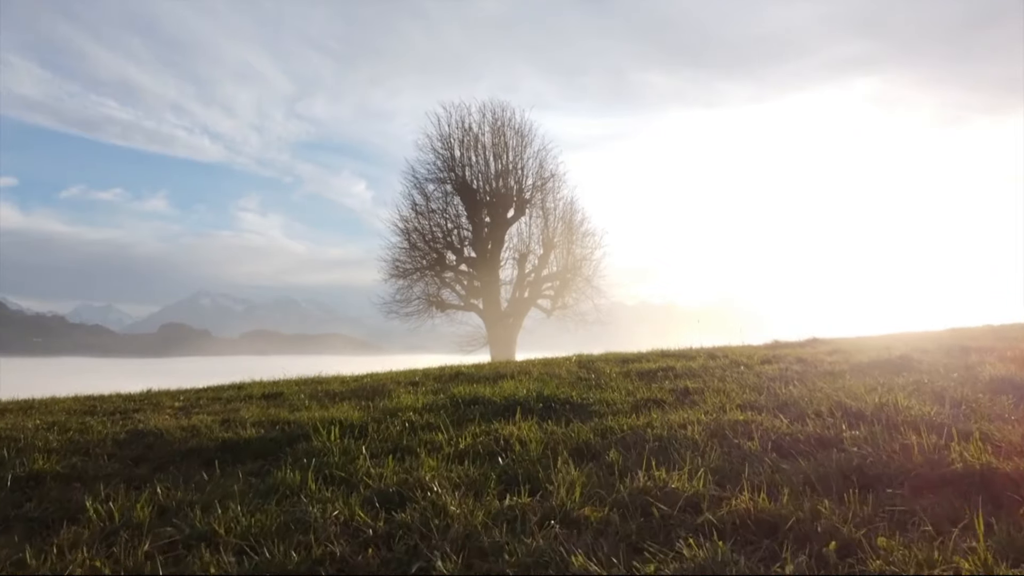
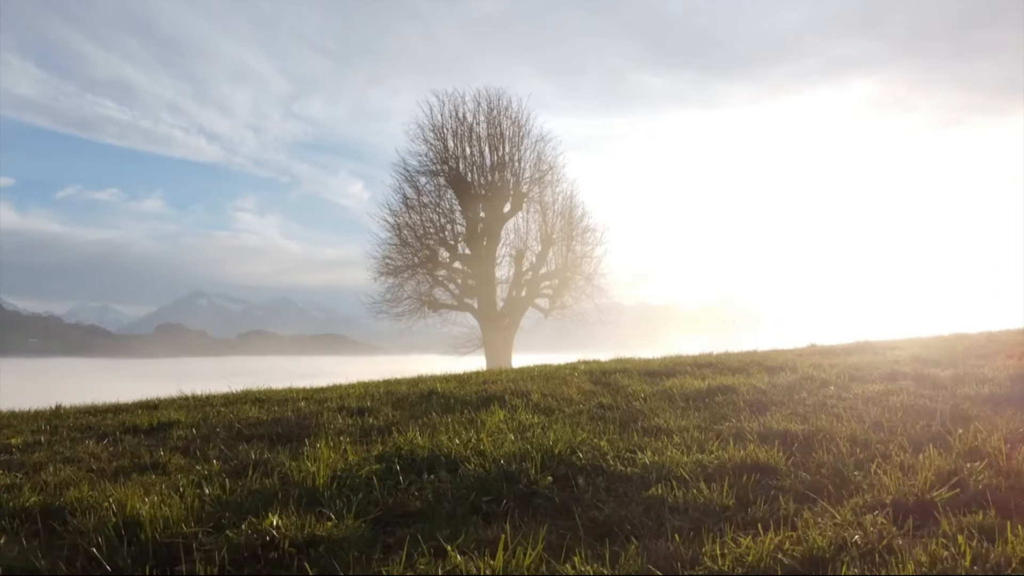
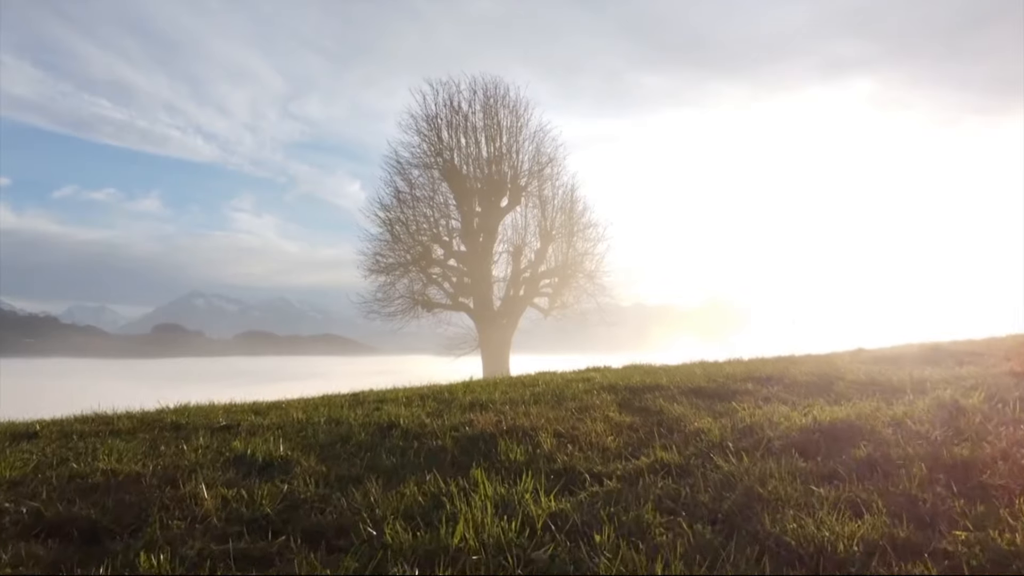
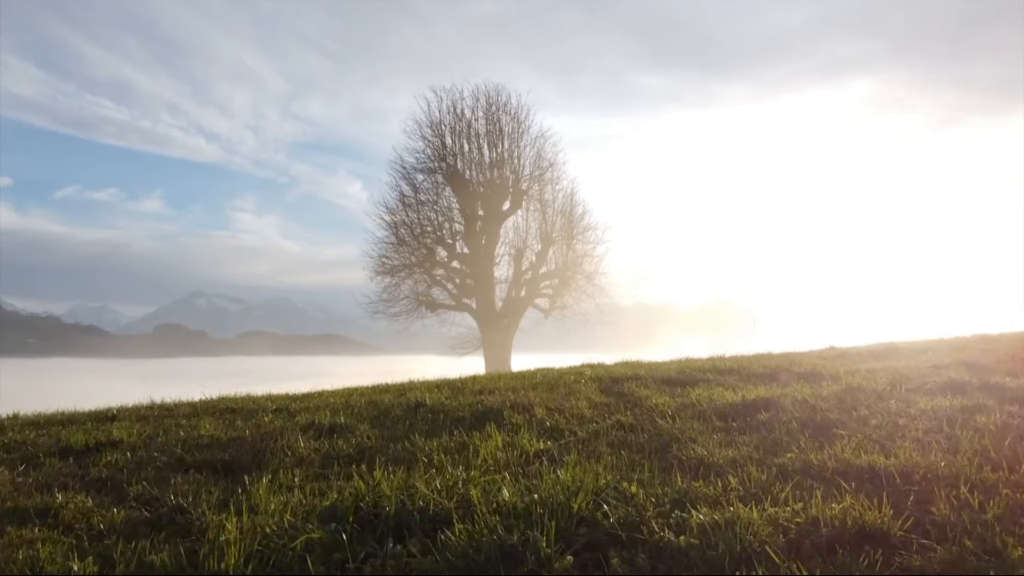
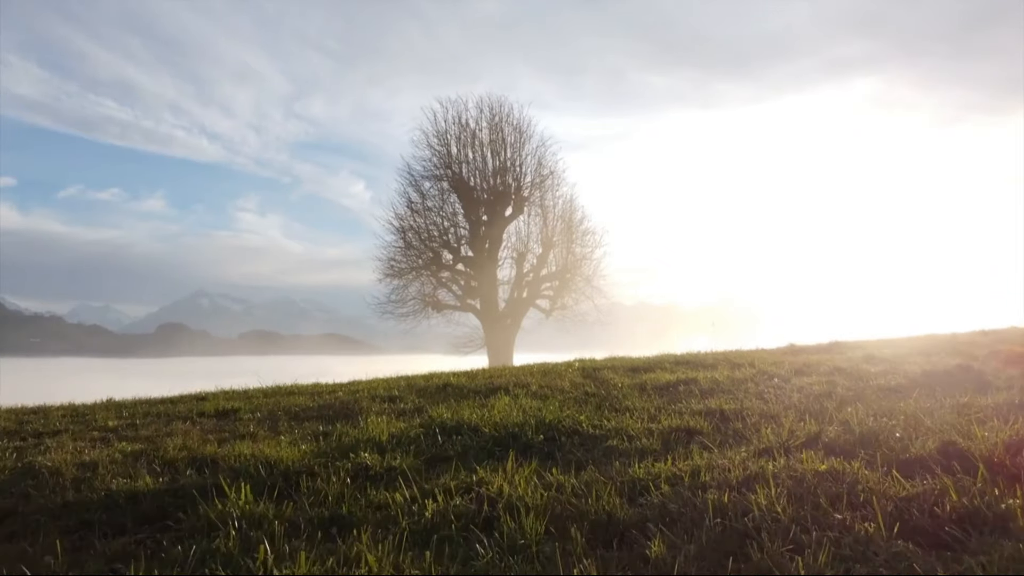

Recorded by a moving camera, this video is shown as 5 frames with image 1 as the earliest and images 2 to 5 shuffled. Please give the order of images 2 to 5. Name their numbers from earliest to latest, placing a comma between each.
5, 2, 4, 3
